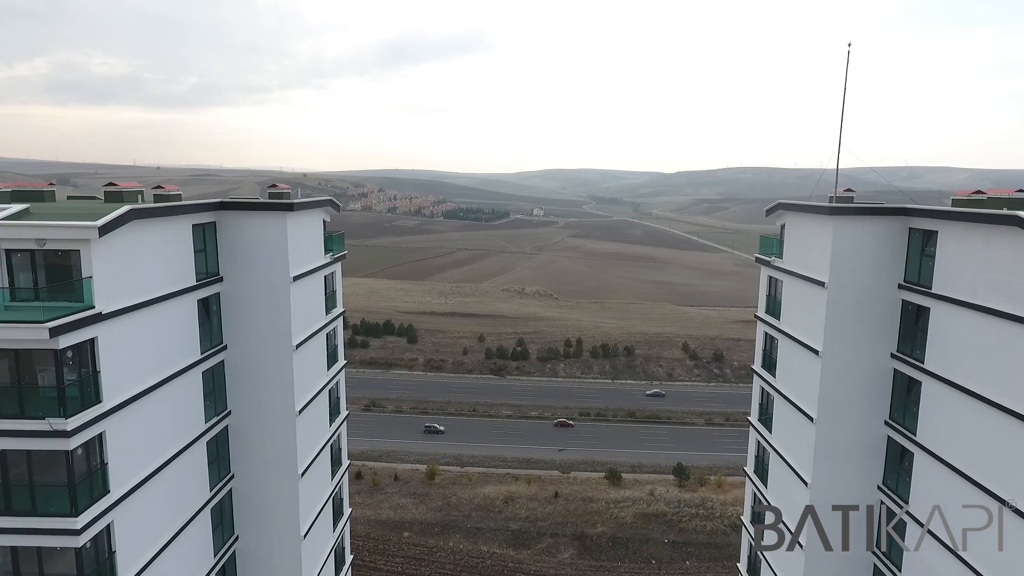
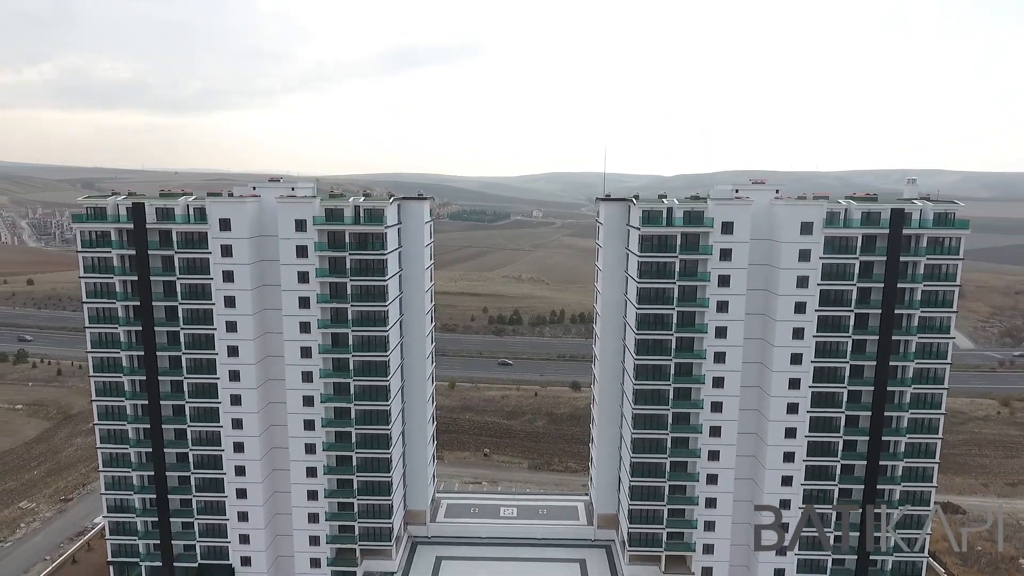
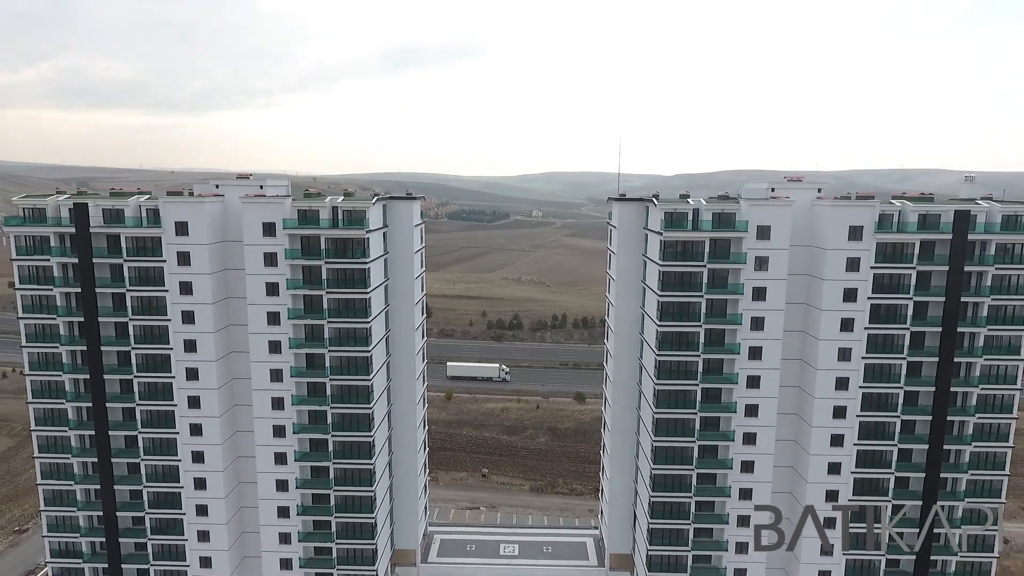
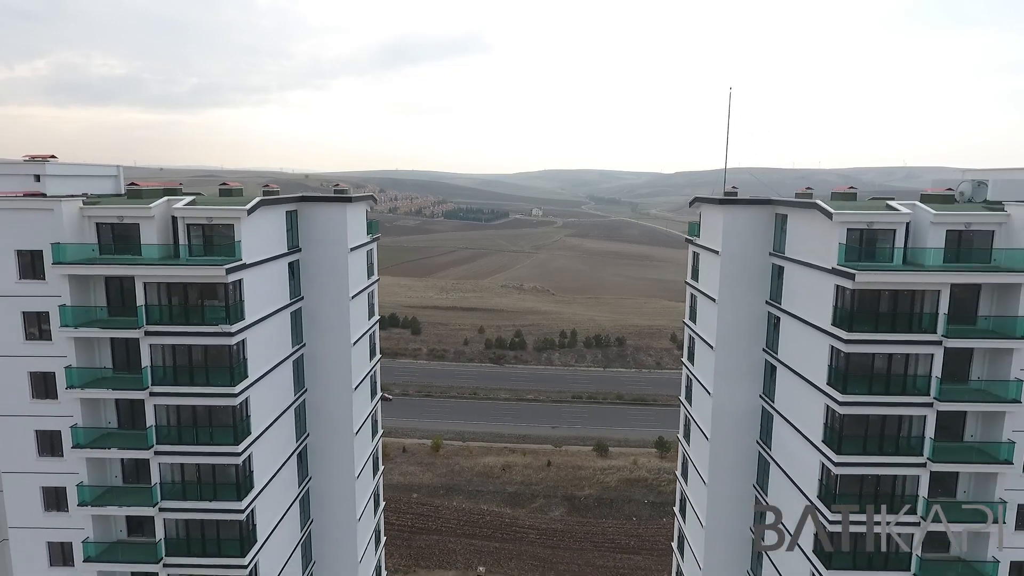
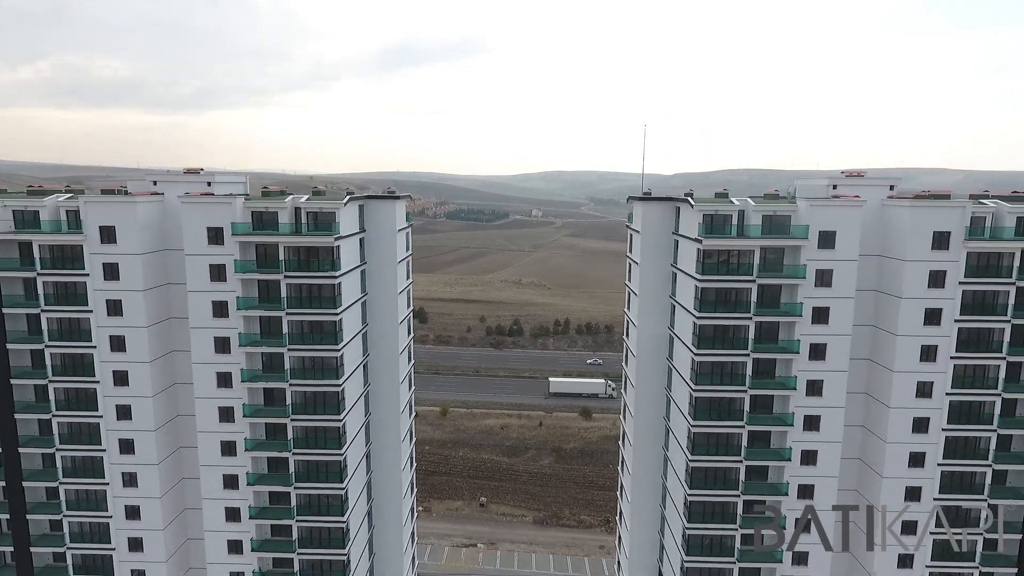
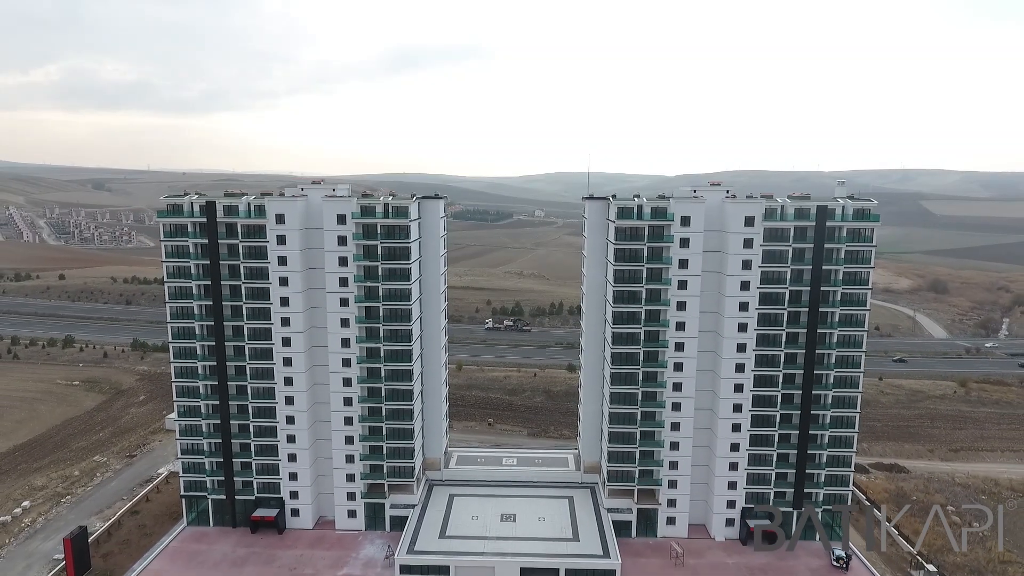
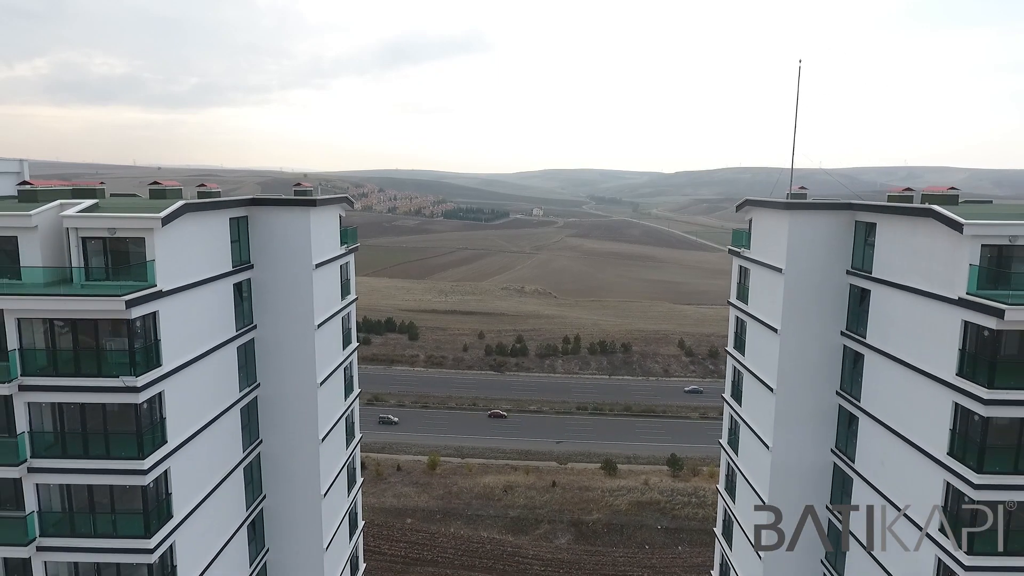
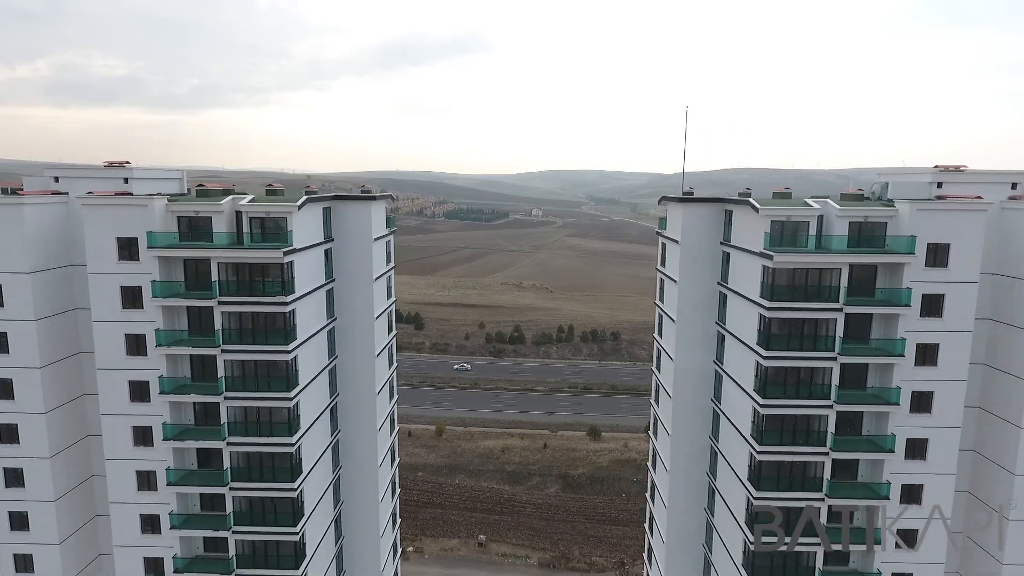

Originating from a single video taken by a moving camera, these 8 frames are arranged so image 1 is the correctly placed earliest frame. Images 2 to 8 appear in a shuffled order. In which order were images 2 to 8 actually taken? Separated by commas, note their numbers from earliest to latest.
7, 4, 8, 5, 3, 2, 6
